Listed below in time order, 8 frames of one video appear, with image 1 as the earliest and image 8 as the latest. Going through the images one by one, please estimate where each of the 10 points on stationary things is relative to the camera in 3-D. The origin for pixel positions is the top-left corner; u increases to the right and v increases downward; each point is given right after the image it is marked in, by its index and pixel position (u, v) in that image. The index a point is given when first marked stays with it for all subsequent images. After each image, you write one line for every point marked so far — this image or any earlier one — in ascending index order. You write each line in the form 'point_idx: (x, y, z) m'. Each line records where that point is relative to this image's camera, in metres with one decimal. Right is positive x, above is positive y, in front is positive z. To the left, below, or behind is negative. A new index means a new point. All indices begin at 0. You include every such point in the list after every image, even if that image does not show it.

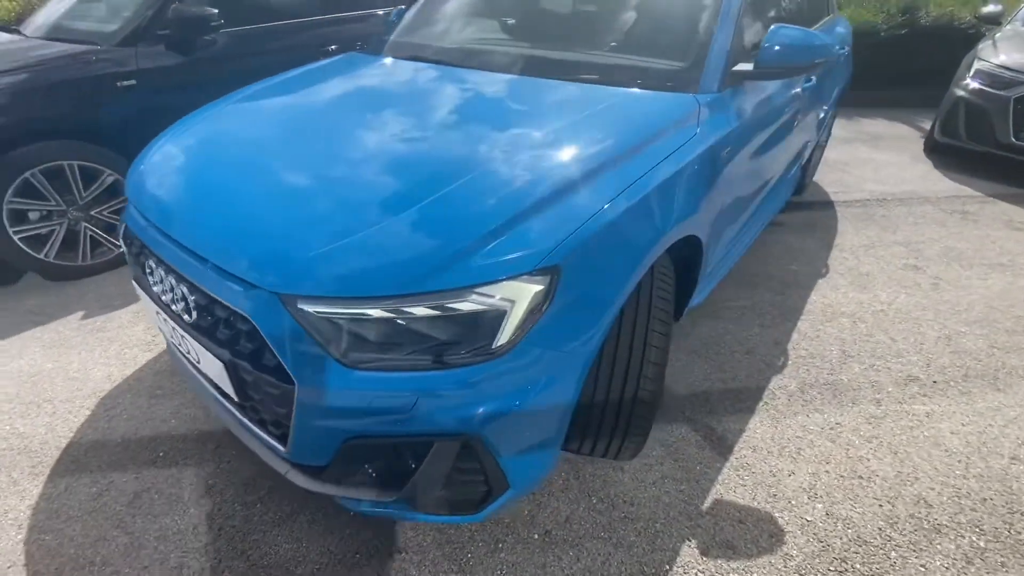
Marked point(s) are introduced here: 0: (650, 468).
0: (+0.6, -0.8, +2.2) m
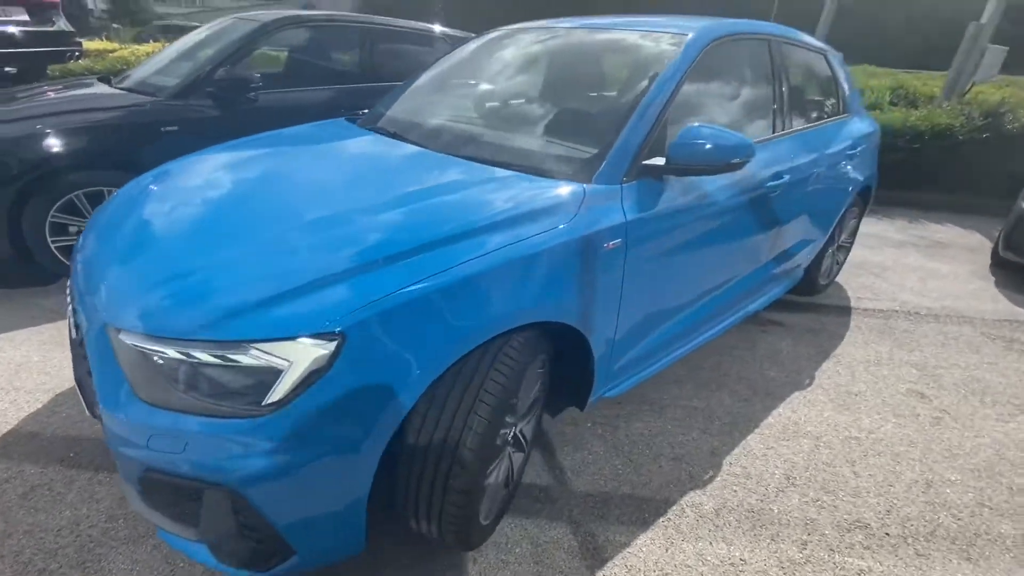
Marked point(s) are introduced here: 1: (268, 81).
0: (0.0, -1.2, +2.0) m
1: (-2.3, +1.9, +4.5) m
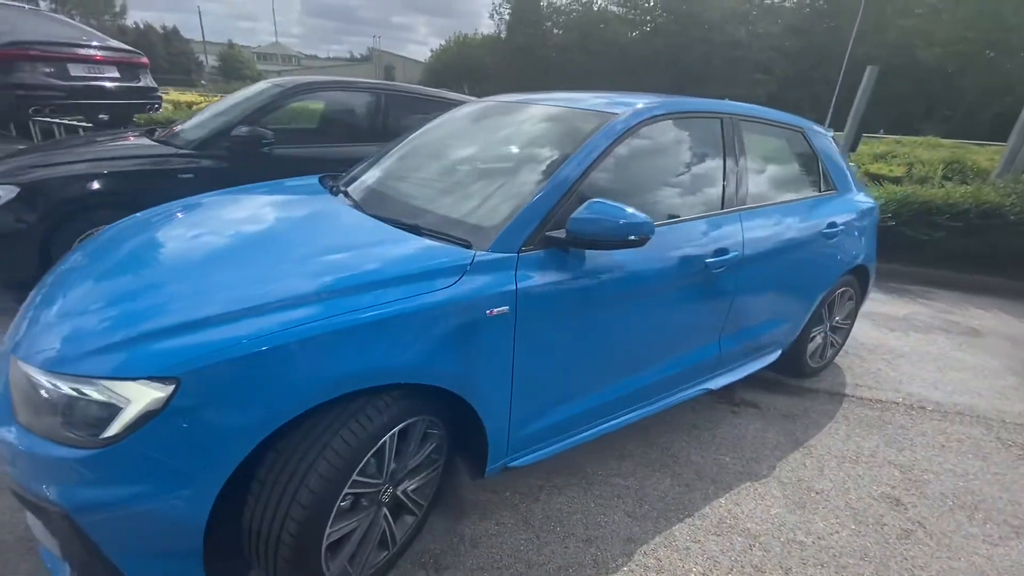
0: (-0.6, -1.4, +2.0) m
1: (-2.4, +1.5, +5.0) m
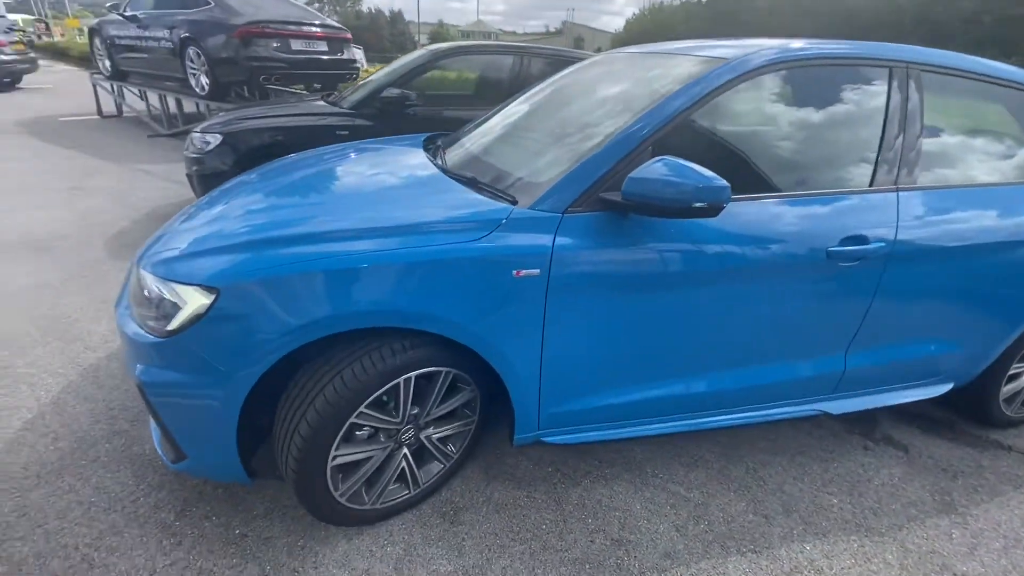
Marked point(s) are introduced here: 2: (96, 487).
0: (-0.6, -1.2, +2.1) m
1: (-0.9, +2.0, +5.3) m
2: (-2.0, -0.9, +2.3) m
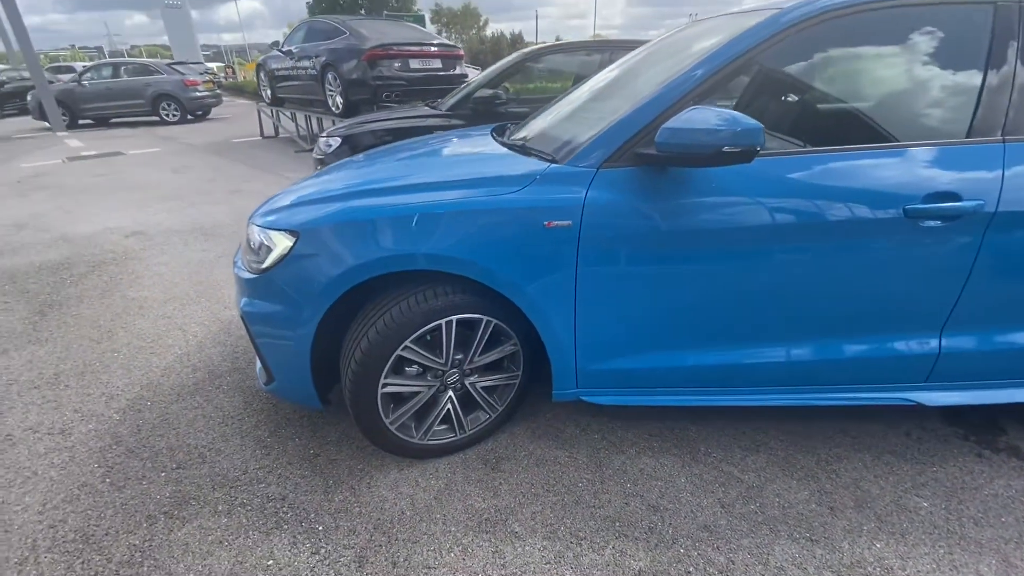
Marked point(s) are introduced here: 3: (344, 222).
0: (-0.5, -0.9, +2.3) m
1: (+0.1, +2.1, +5.6) m
2: (-1.7, -0.7, +2.8) m
3: (-0.7, +0.3, +2.1) m
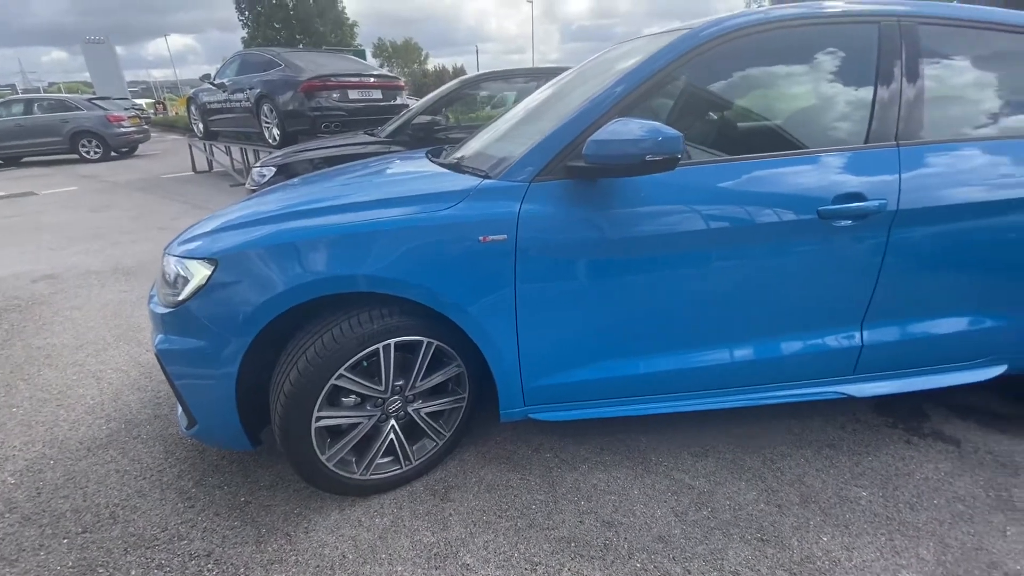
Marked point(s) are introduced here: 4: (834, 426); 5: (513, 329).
0: (-0.7, -1.0, +2.1) m
1: (-0.6, +1.9, +5.6) m
2: (-2.0, -0.9, +2.6) m
3: (-1.0, +0.2, +2.0) m
4: (+1.8, -0.8, +2.7) m
5: (0.0, -0.2, +2.1) m
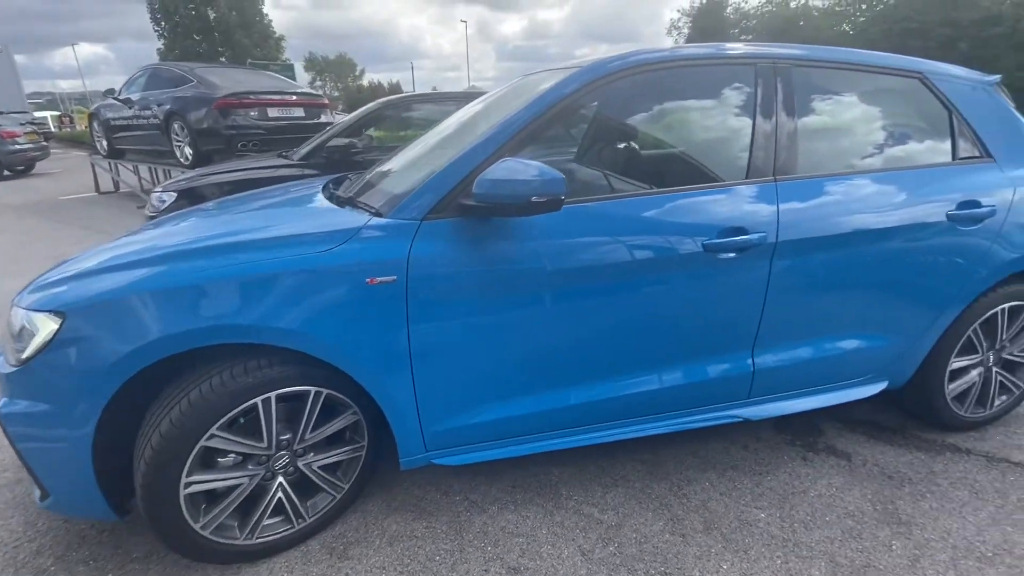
0: (-1.1, -1.2, +1.9) m
1: (-1.5, +1.6, +5.5) m
2: (-2.5, -1.1, +2.2) m
3: (-1.4, 0.0, +1.8) m
4: (+1.3, -0.9, +2.8) m
5: (-0.4, -0.4, +2.0) m
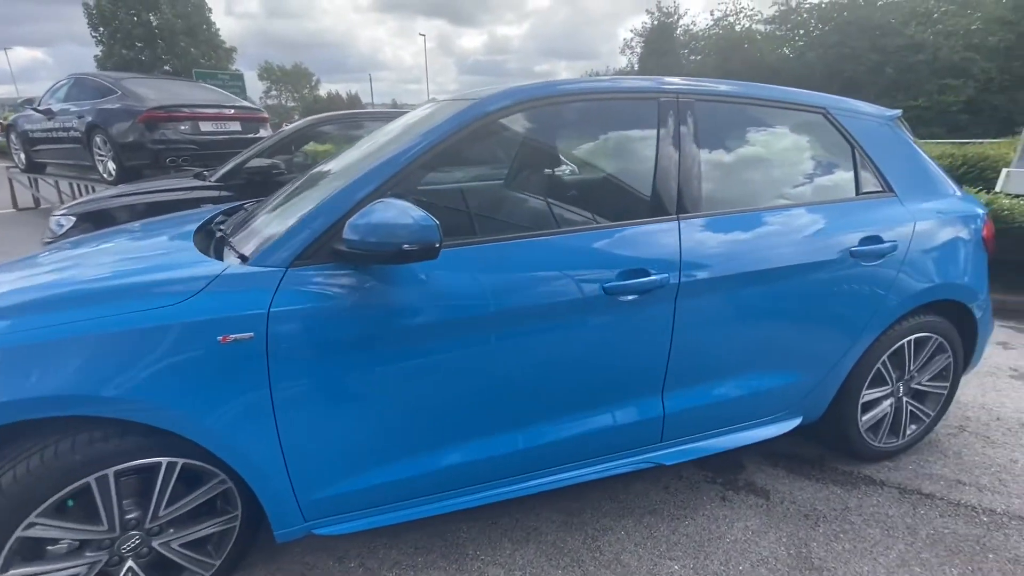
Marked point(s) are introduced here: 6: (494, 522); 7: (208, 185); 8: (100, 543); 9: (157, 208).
0: (-1.5, -1.5, +1.7) m
1: (-2.2, +1.3, +5.2) m
2: (-2.9, -1.4, +1.9) m
3: (-1.9, -0.2, +1.5) m
4: (+0.8, -1.1, +2.7) m
5: (-0.9, -0.6, +1.8) m
6: (-0.1, -1.2, +2.5) m
7: (-3.1, +1.0, +5.0) m
8: (-1.5, -0.9, +1.7) m
9: (-3.5, +0.8, +4.7) m
